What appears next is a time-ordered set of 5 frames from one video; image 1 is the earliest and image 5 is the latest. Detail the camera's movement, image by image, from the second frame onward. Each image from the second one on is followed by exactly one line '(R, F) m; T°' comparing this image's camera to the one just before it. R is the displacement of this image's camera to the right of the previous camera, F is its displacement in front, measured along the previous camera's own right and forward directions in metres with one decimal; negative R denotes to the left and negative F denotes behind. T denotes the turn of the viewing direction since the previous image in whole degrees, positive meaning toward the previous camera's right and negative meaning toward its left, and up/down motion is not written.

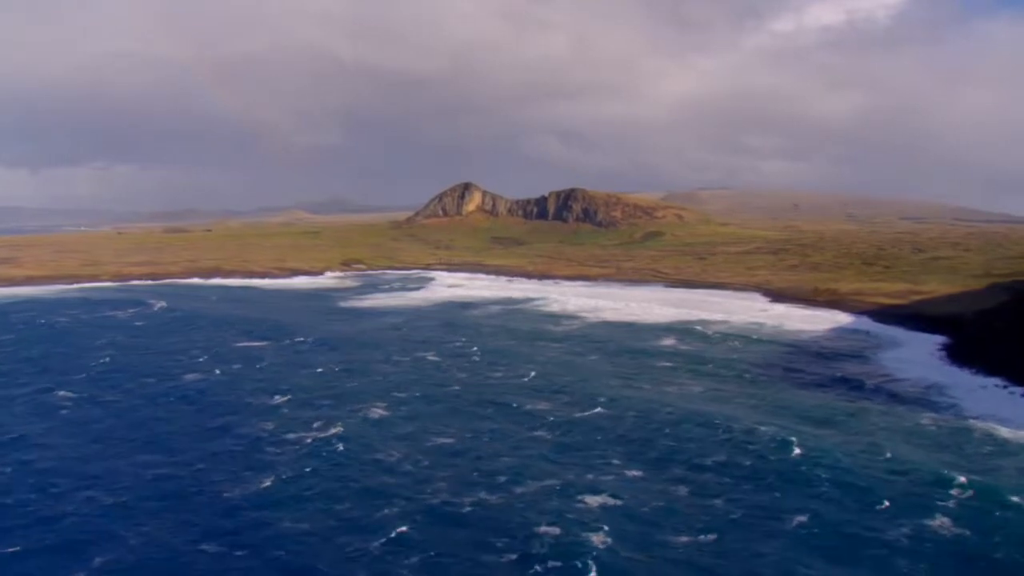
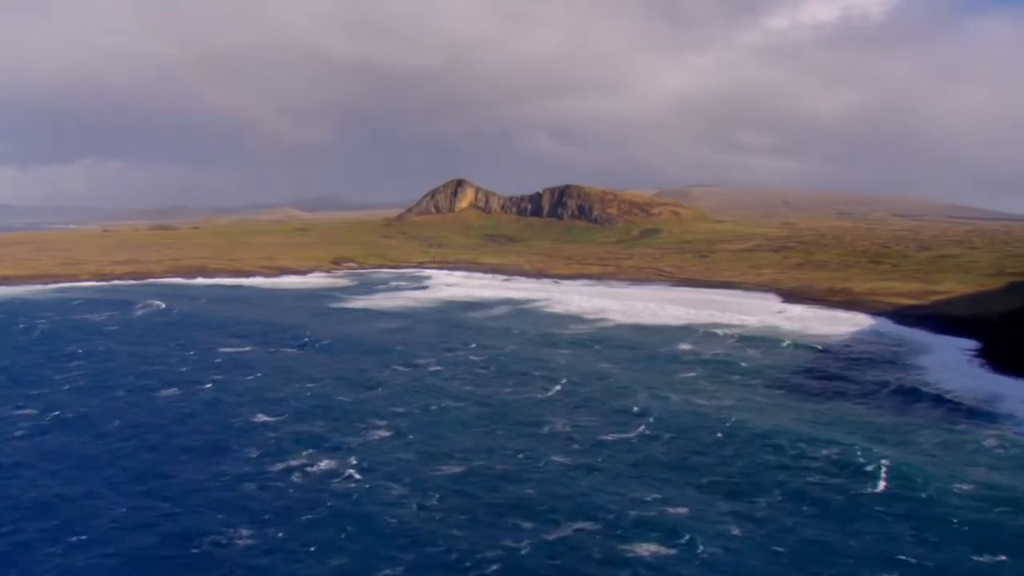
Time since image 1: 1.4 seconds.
(-1.1, +3.9) m; +1°
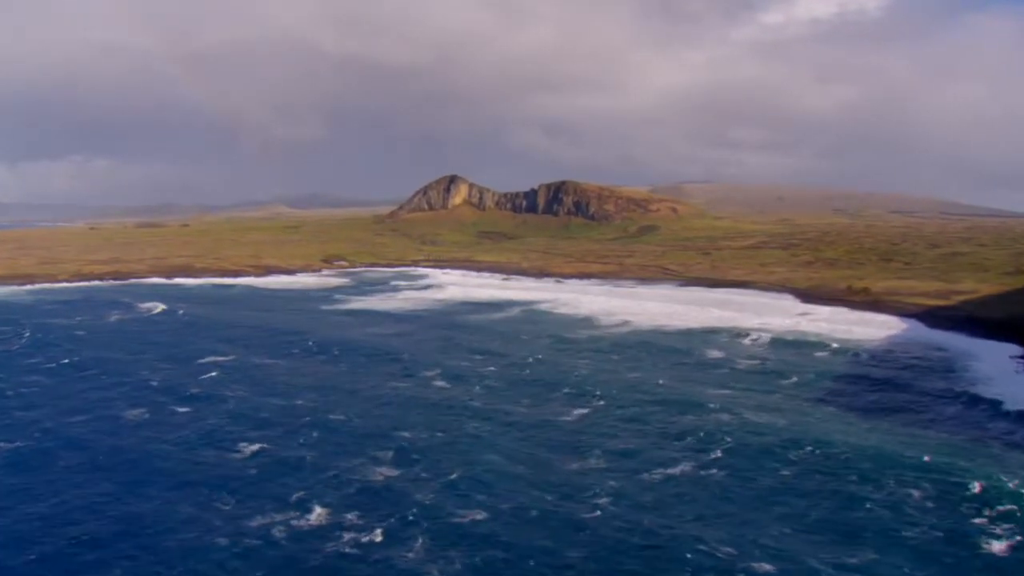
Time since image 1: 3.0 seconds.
(-1.3, +4.6) m; +1°
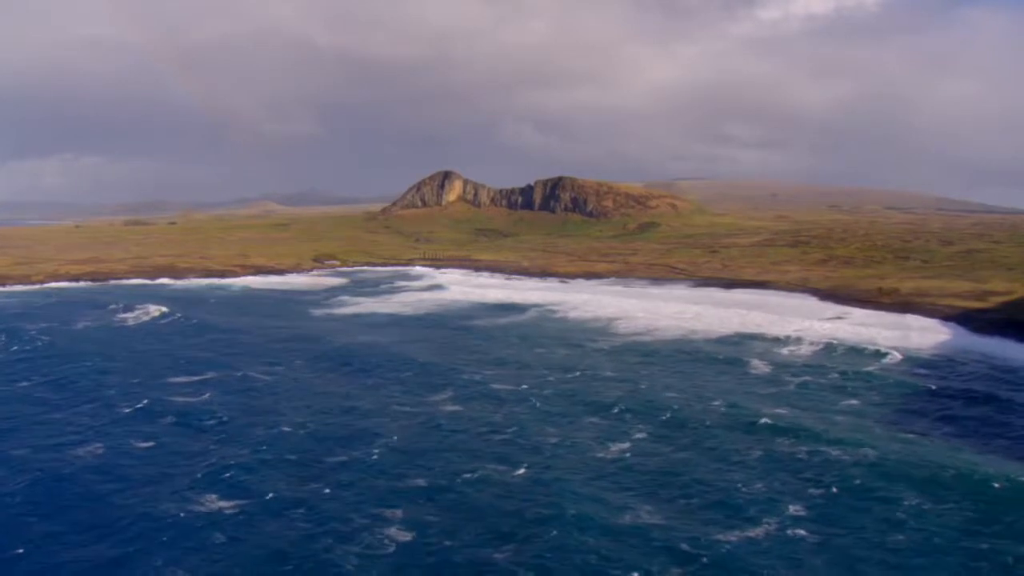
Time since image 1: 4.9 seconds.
(-1.4, +5.4) m; +1°
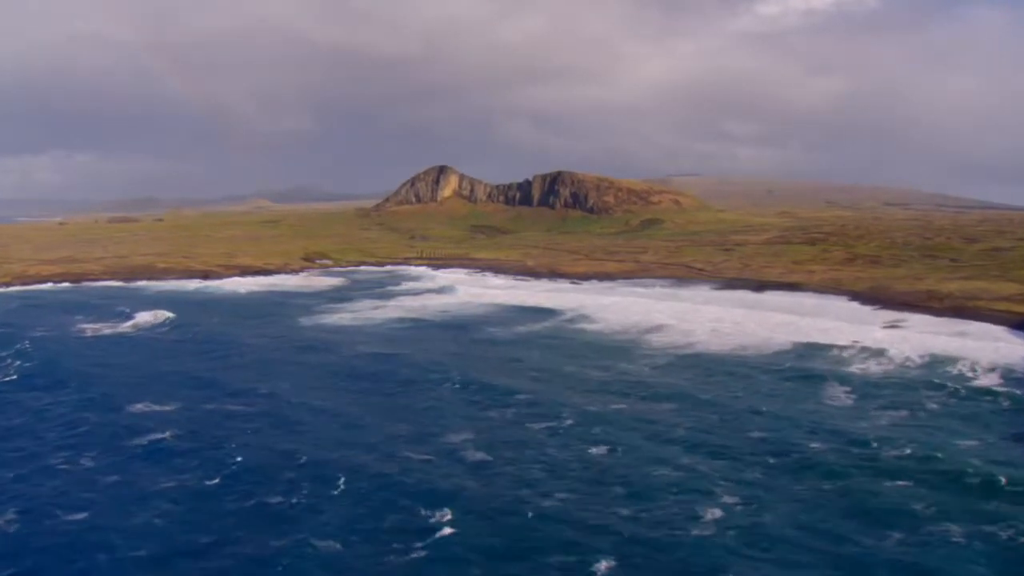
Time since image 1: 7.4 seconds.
(-1.9, +6.8) m; +1°
